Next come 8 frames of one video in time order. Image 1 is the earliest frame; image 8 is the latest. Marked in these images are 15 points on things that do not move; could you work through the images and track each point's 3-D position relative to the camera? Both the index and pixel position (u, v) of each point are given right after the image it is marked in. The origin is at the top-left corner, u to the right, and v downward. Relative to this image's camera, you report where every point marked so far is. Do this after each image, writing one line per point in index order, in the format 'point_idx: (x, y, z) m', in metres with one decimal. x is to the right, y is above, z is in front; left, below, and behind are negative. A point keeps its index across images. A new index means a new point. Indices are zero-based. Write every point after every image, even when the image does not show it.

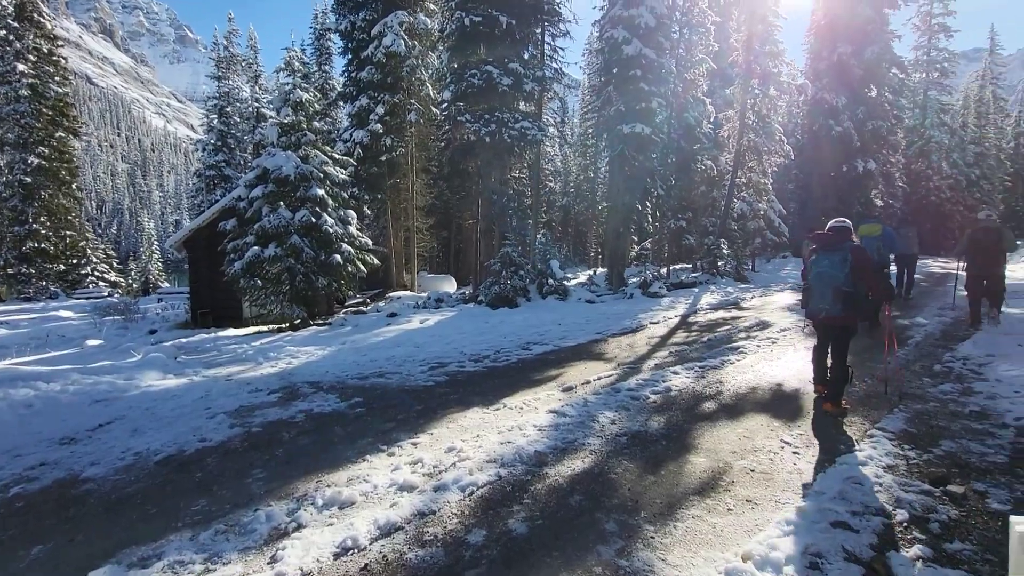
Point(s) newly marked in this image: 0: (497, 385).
0: (-0.2, -1.3, +6.5) m
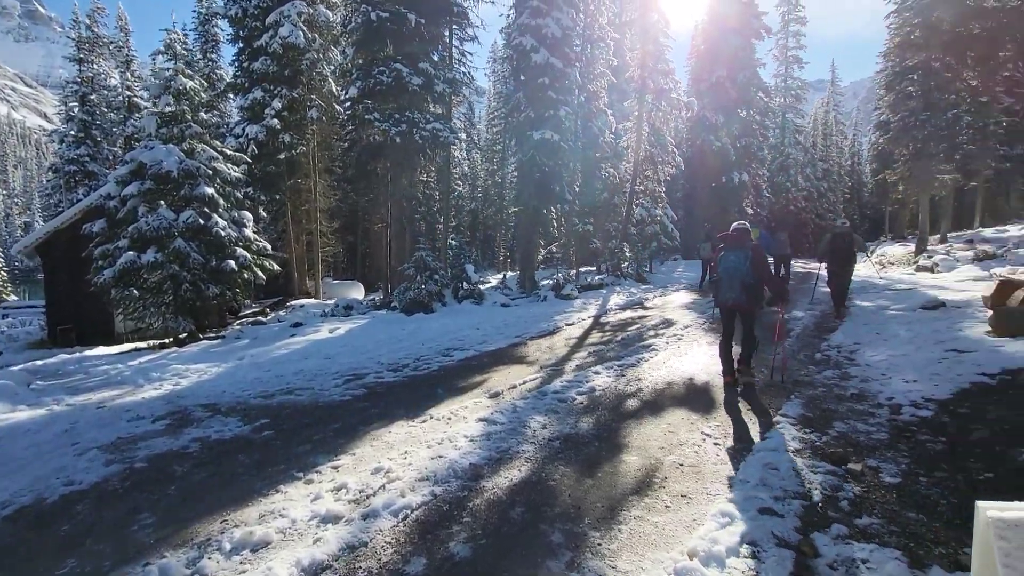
0: (-1.2, -1.3, +6.2) m
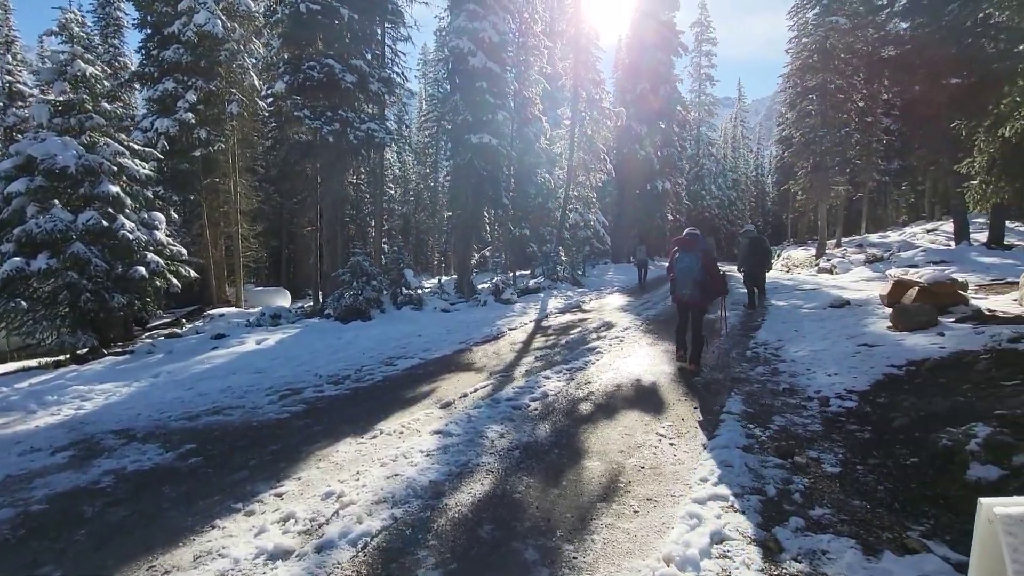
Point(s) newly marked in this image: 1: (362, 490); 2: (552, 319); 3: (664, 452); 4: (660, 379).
0: (-1.7, -1.4, +5.8) m
1: (-1.2, -1.6, +3.8) m
2: (+1.0, -0.8, +12.8) m
3: (+1.4, -1.5, +4.5) m
4: (+2.1, -1.3, +7.0) m
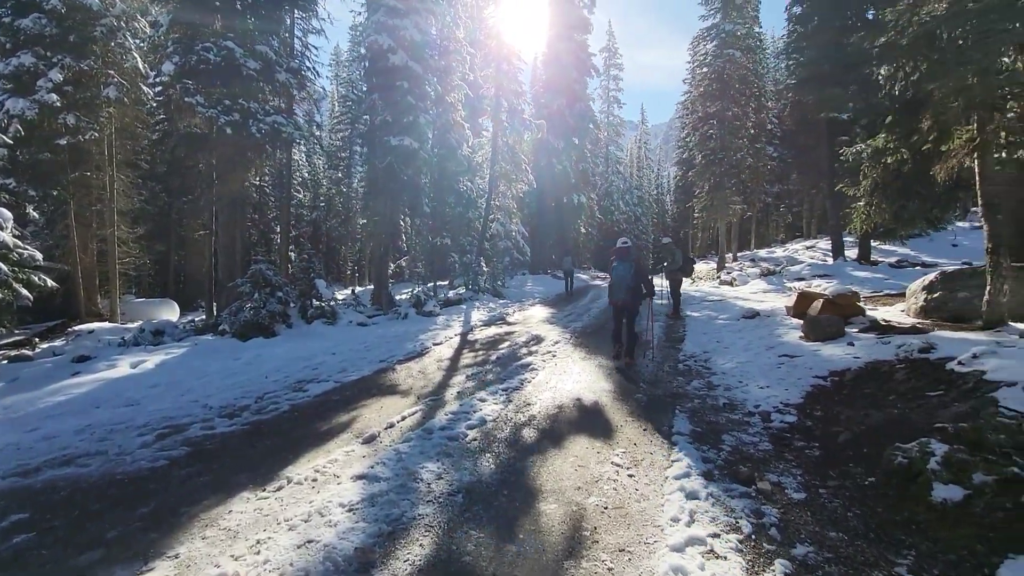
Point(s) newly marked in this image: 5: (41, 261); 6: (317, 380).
0: (-2.4, -1.6, +4.8) m
1: (-1.5, -1.7, +2.9) m
2: (-0.8, -1.1, +12.2) m
3: (+0.9, -1.6, +4.0) m
4: (+1.2, -1.5, +6.6) m
5: (-9.1, +0.5, +9.5) m
6: (-3.0, -1.4, +7.5) m
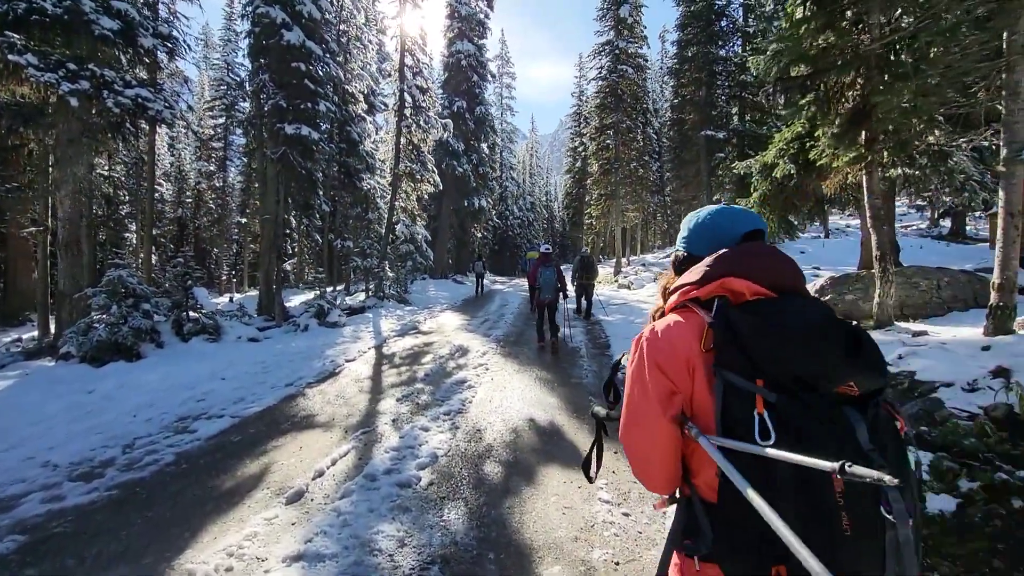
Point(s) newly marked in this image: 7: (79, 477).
0: (-2.6, -1.7, +3.5) m
1: (-1.3, -1.7, +1.9) m
2: (-2.6, -1.3, +11.1) m
3: (+0.8, -1.7, +3.5) m
4: (+0.5, -1.6, +6.0) m
5: (-10.2, +0.3, +6.7) m
6: (-3.7, -1.5, +6.0) m
7: (-3.8, -1.6, +4.3) m
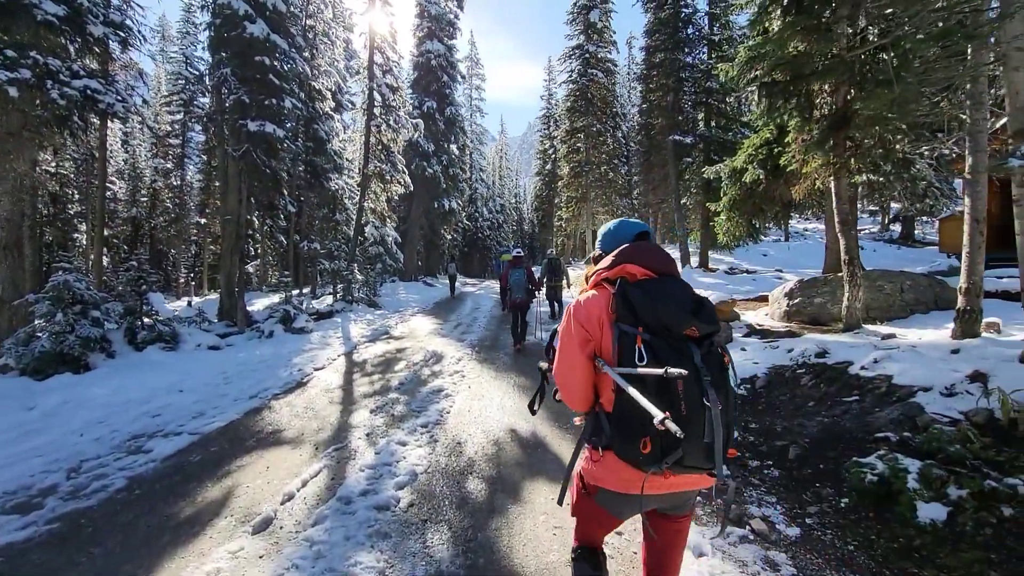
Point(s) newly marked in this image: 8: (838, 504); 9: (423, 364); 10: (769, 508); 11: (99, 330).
0: (-2.7, -1.8, +3.2) m
1: (-1.3, -1.8, +1.6) m
2: (-3.2, -1.4, +10.7) m
3: (+0.7, -1.8, +3.3) m
4: (+0.3, -1.6, +5.9) m
5: (-10.5, +0.2, +5.9) m
6: (-3.9, -1.6, +5.6) m
7: (-3.9, -1.7, +3.8) m
8: (+2.7, -1.8, +4.0) m
9: (-1.6, -1.4, +9.1) m
10: (+2.1, -1.8, +4.0) m
11: (-7.3, -0.7, +8.7) m
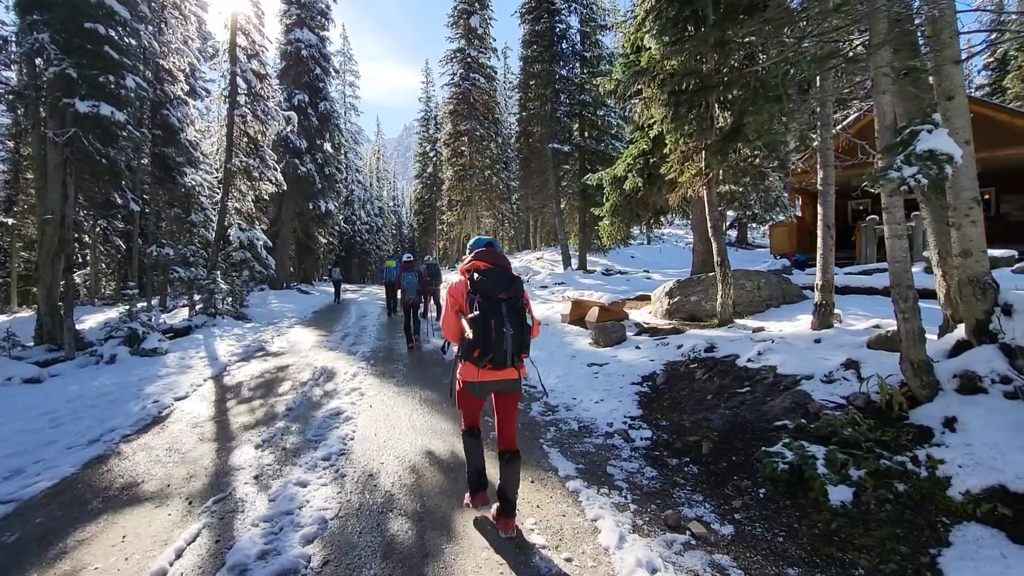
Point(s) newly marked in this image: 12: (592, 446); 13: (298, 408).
0: (-2.9, -1.9, +2.1) m
1: (-1.1, -1.9, +0.9) m
2: (-5.2, -1.6, +9.3) m
3: (+0.4, -1.8, +3.1) m
4: (-0.6, -1.7, +5.4) m
5: (-11.2, -0.1, +2.9) m
6: (-4.7, -1.8, +4.1) m
7: (-4.2, -1.9, +2.5) m
8: (+2.1, -1.8, +4.2) m
9: (-3.3, -1.6, +8.1) m
10: (+1.5, -1.8, +4.1) m
11: (-8.7, -1.0, +6.4) m
12: (+0.9, -1.8, +5.5) m
13: (-3.0, -1.7, +6.8) m
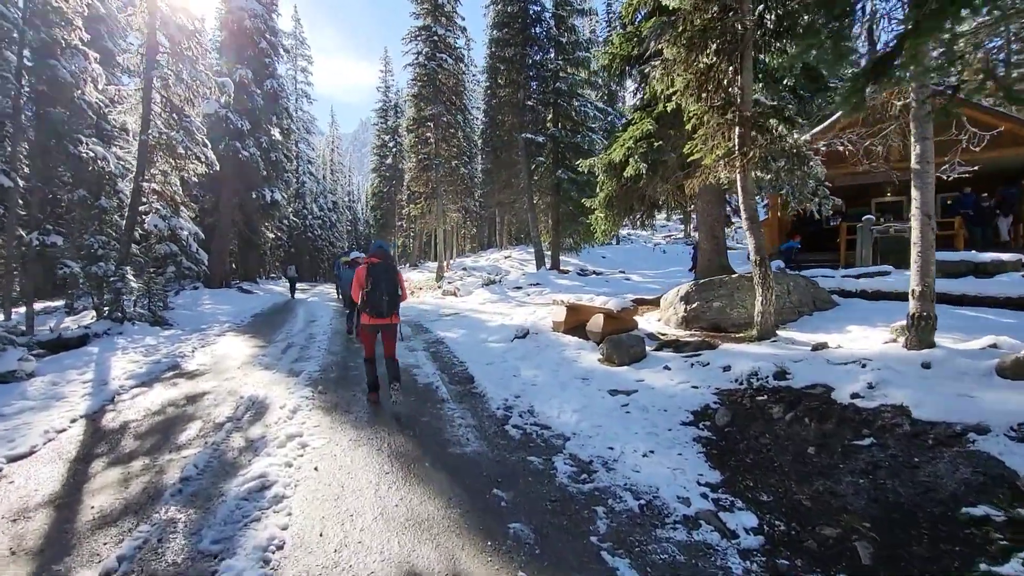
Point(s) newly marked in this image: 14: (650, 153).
0: (-2.3, -1.9, -0.2) m
1: (-0.5, -1.9, -1.3) m
2: (-5.2, -1.6, +6.7) m
3: (+0.8, -1.9, +1.0) m
4: (-0.4, -1.8, +3.3) m
5: (-10.6, -0.1, -0.2) m
6: (-4.3, -1.8, +1.6) m
7: (-3.7, -1.9, 0.0) m
8: (+2.5, -1.8, +2.3) m
9: (-3.3, -1.6, +5.7) m
10: (+1.9, -1.9, +2.1) m
11: (-8.5, -1.0, +3.6) m
12: (+1.1, -1.8, +3.5) m
13: (-2.8, -1.7, +4.5) m
14: (+3.4, +3.3, +12.2) m
